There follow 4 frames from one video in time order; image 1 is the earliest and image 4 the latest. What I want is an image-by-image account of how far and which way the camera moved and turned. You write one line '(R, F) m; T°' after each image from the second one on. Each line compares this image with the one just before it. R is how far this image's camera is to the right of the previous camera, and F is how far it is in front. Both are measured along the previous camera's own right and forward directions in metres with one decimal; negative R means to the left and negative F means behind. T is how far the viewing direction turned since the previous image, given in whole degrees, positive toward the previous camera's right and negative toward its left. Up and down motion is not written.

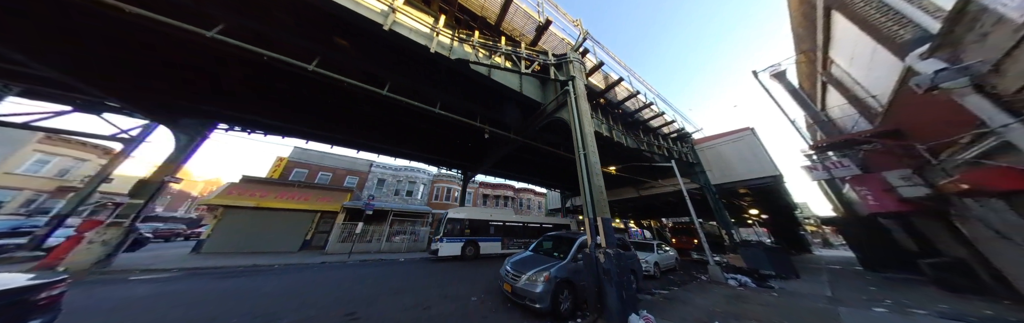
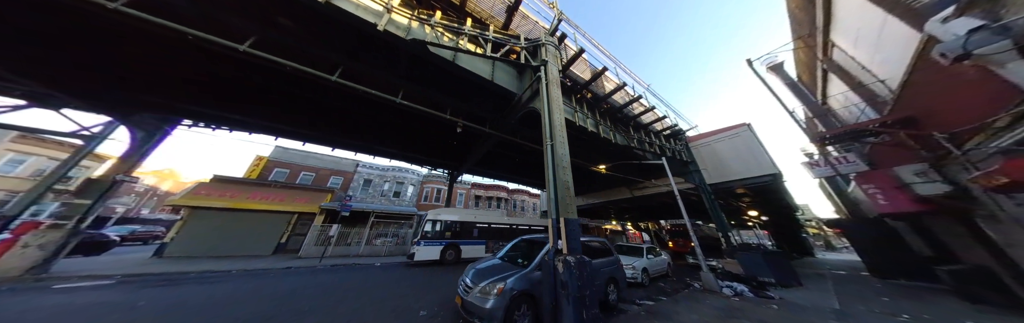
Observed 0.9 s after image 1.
(+1.0, +0.6) m; 0°
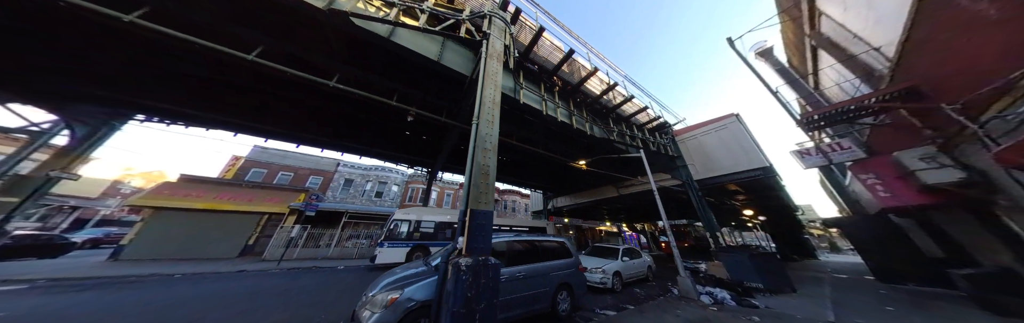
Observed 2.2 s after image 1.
(+1.6, +0.7) m; 0°
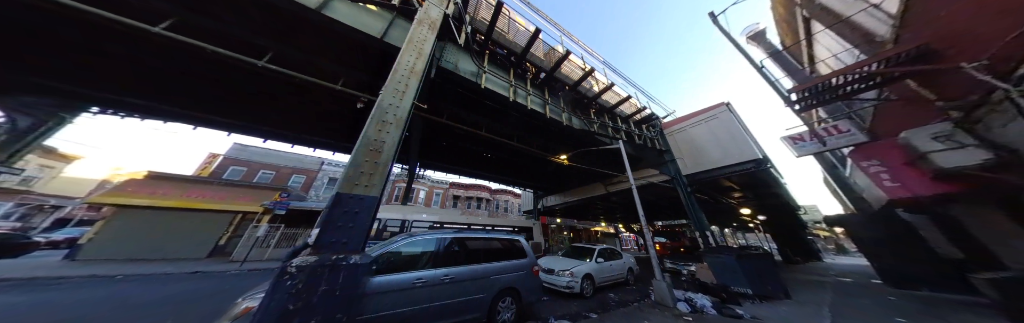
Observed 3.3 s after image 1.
(+1.4, +0.6) m; -1°
